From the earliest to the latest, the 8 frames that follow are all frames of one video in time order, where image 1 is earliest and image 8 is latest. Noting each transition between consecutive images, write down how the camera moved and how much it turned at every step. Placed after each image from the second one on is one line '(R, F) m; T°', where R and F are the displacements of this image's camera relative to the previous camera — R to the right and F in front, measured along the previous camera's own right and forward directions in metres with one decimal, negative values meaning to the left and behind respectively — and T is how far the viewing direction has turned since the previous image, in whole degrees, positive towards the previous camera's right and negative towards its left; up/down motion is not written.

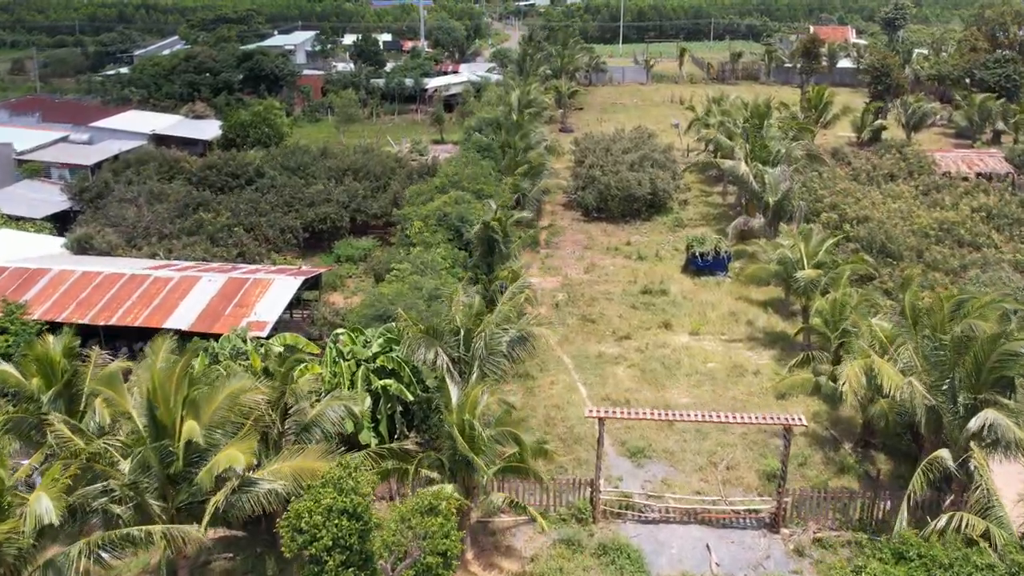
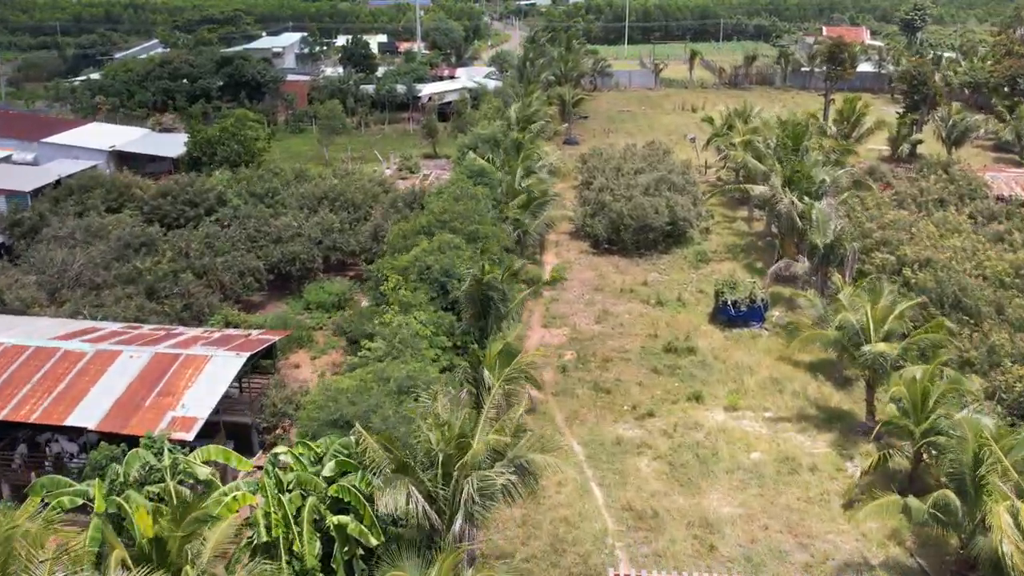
(0.0, +3.3) m; 0°
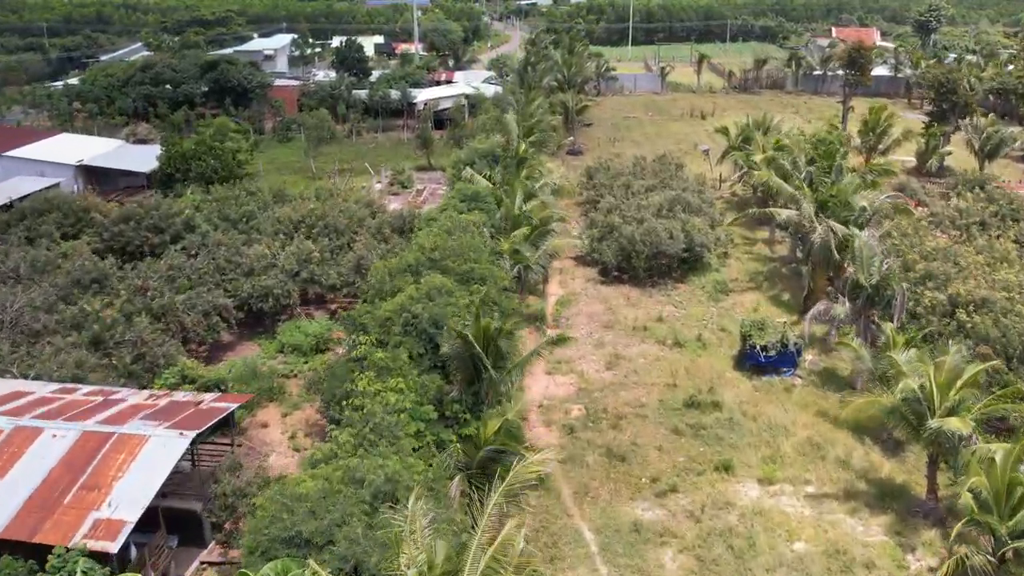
(0.0, +2.2) m; 0°
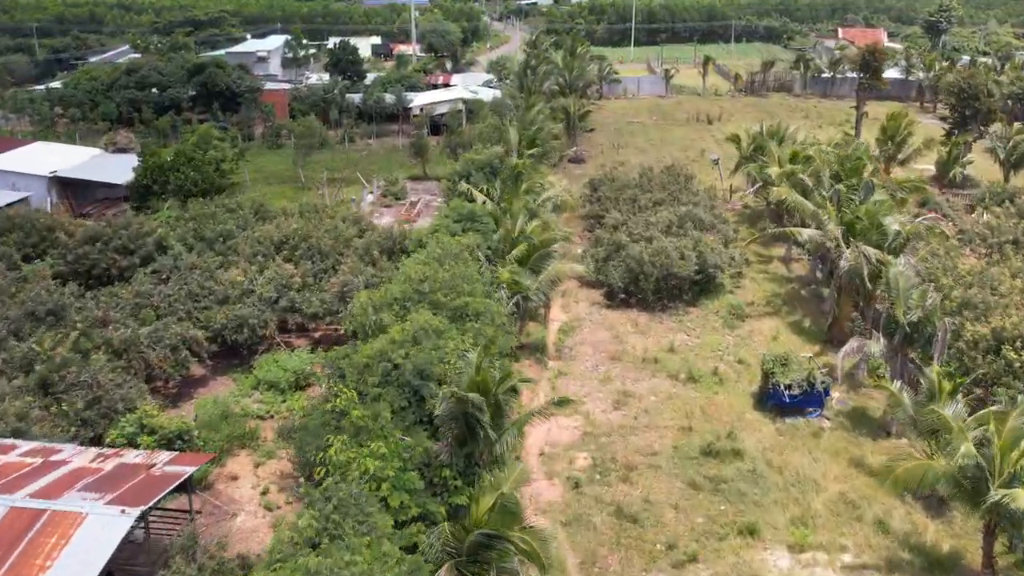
(0.0, +1.5) m; 0°
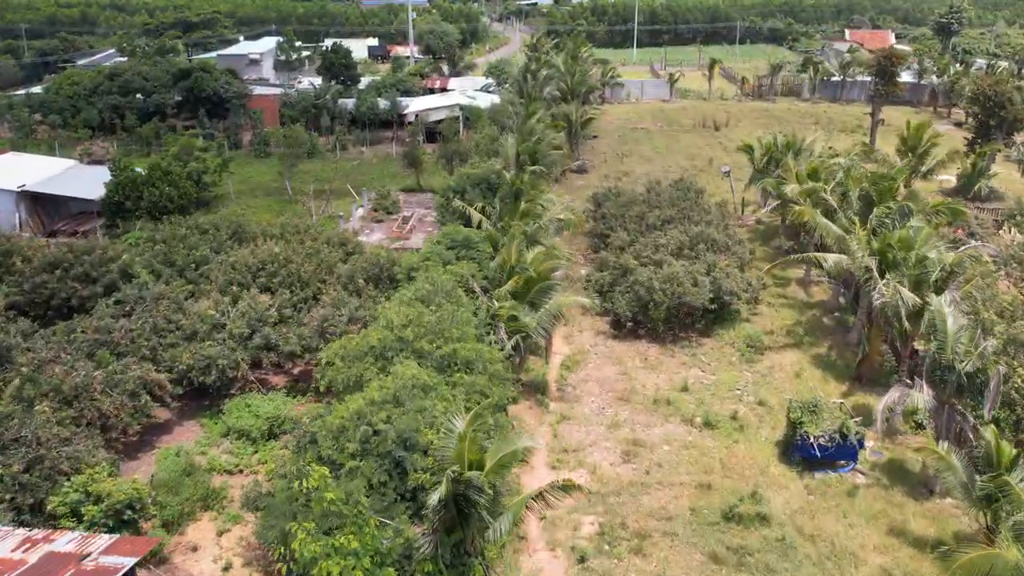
(0.0, +1.6) m; 0°
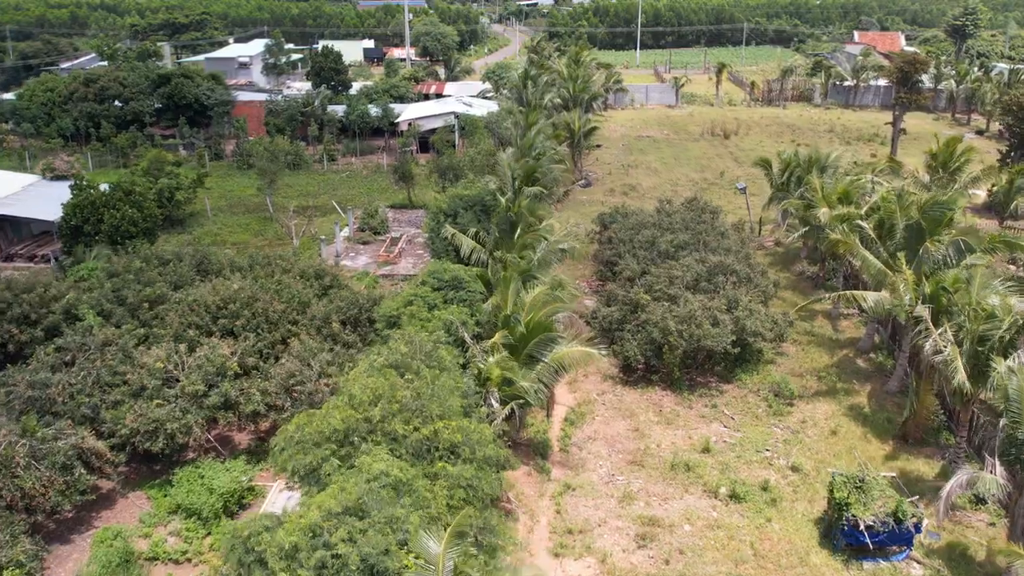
(+0.1, +2.0) m; 0°
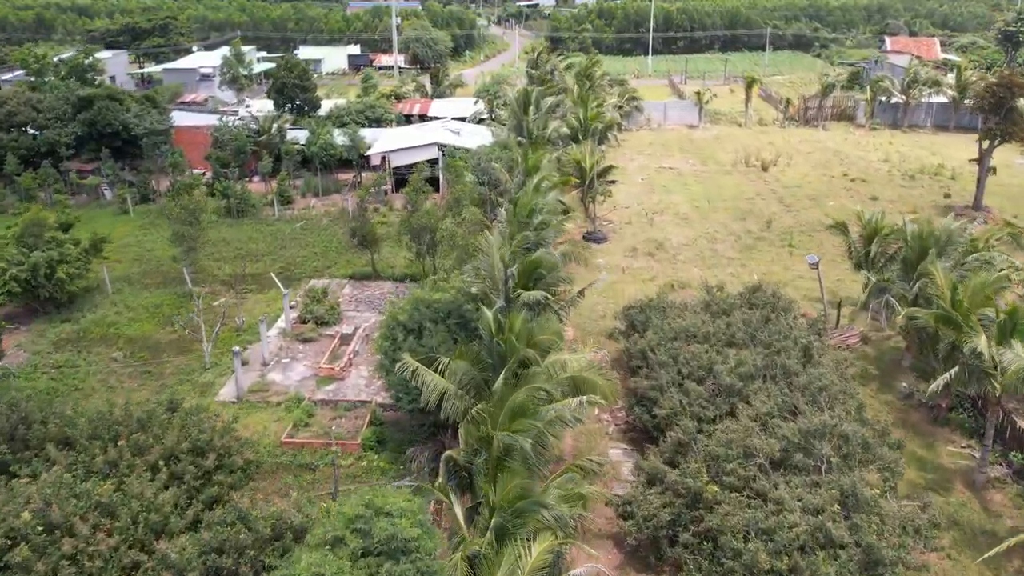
(+0.2, +6.2) m; 0°
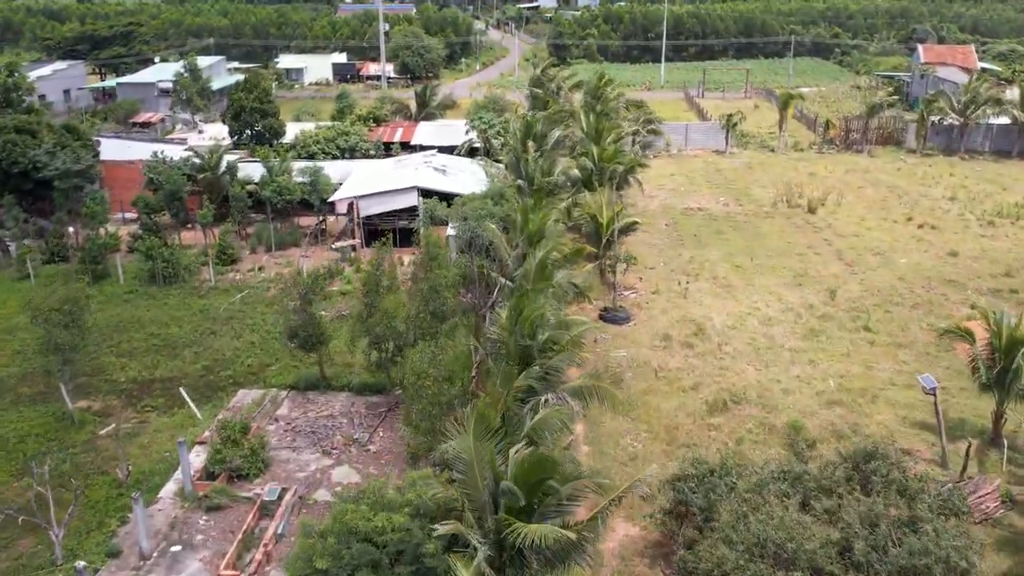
(+0.1, +5.3) m; 0°
